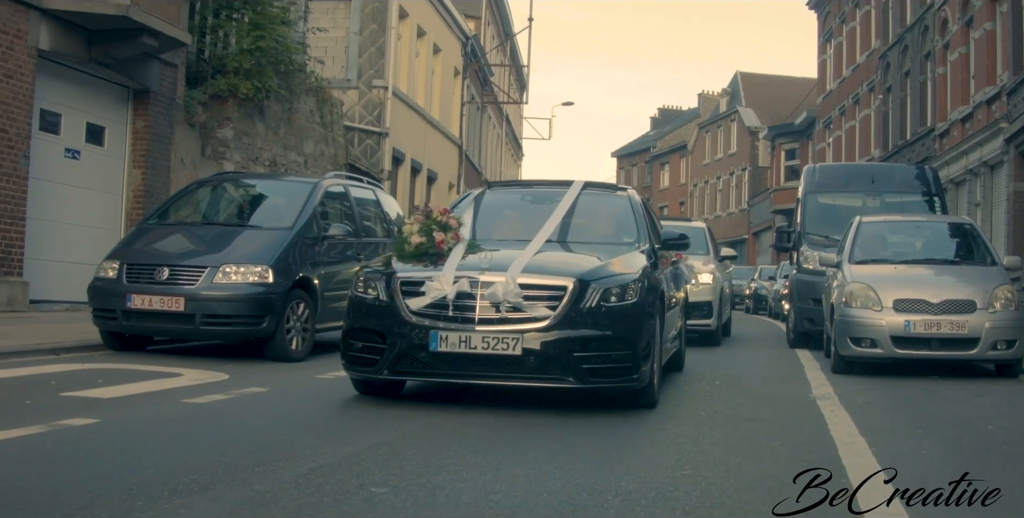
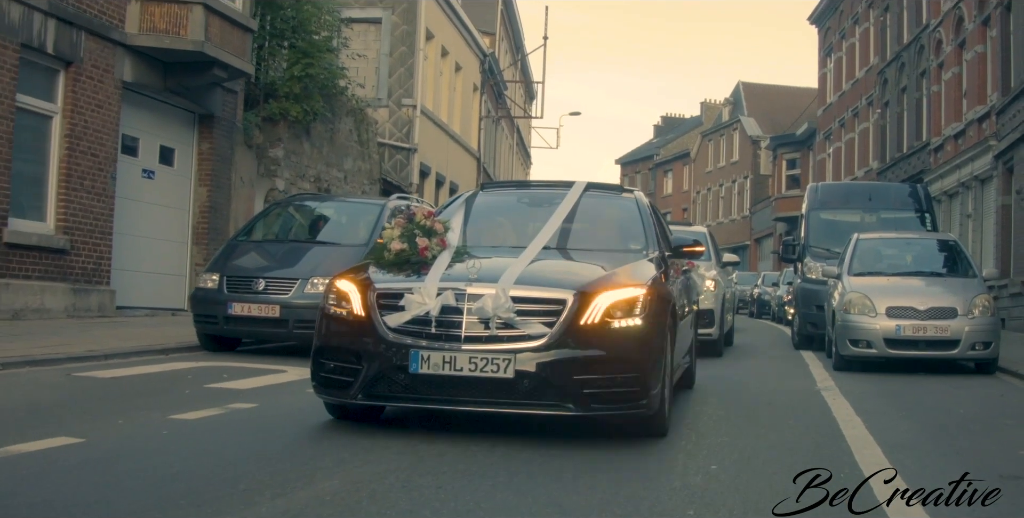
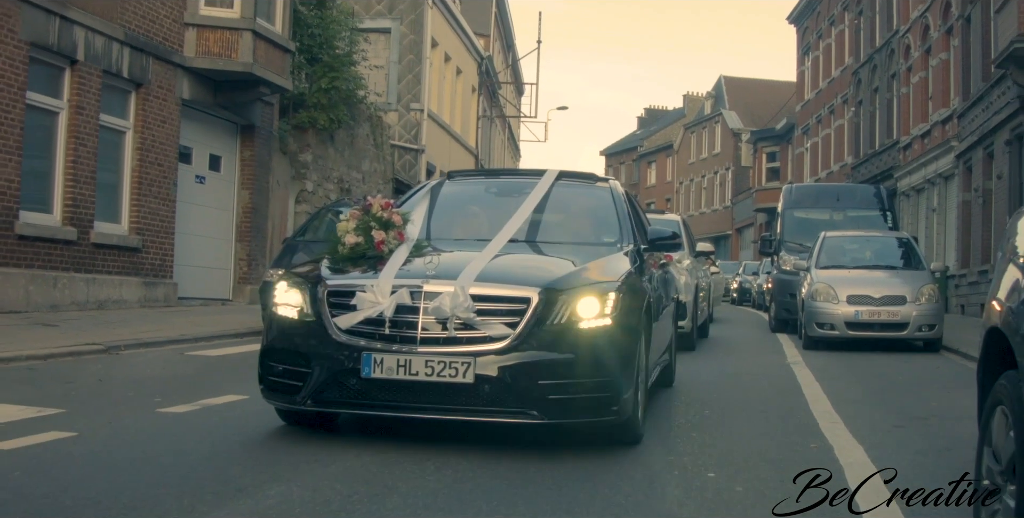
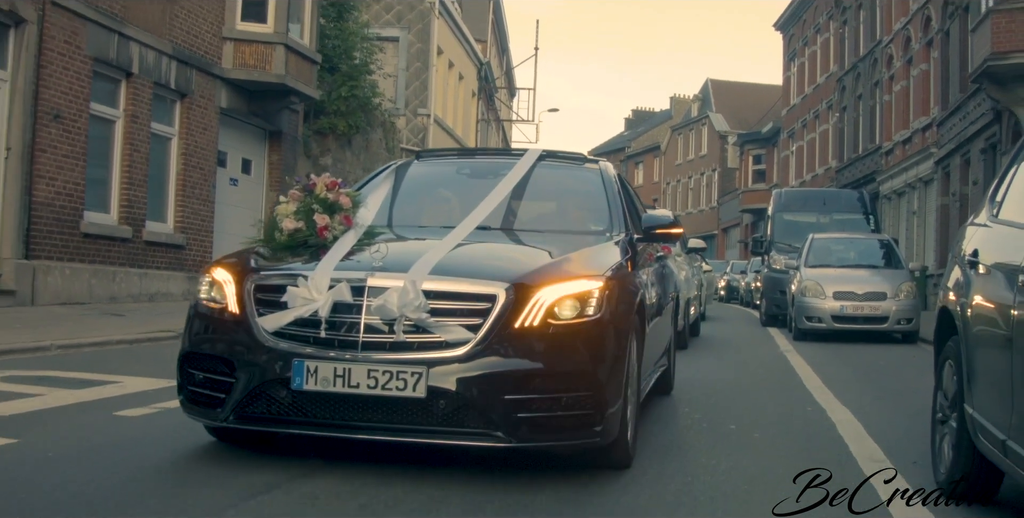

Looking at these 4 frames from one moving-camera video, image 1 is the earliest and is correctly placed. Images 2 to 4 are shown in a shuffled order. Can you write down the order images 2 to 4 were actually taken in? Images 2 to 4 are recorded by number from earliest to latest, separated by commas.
2, 3, 4
